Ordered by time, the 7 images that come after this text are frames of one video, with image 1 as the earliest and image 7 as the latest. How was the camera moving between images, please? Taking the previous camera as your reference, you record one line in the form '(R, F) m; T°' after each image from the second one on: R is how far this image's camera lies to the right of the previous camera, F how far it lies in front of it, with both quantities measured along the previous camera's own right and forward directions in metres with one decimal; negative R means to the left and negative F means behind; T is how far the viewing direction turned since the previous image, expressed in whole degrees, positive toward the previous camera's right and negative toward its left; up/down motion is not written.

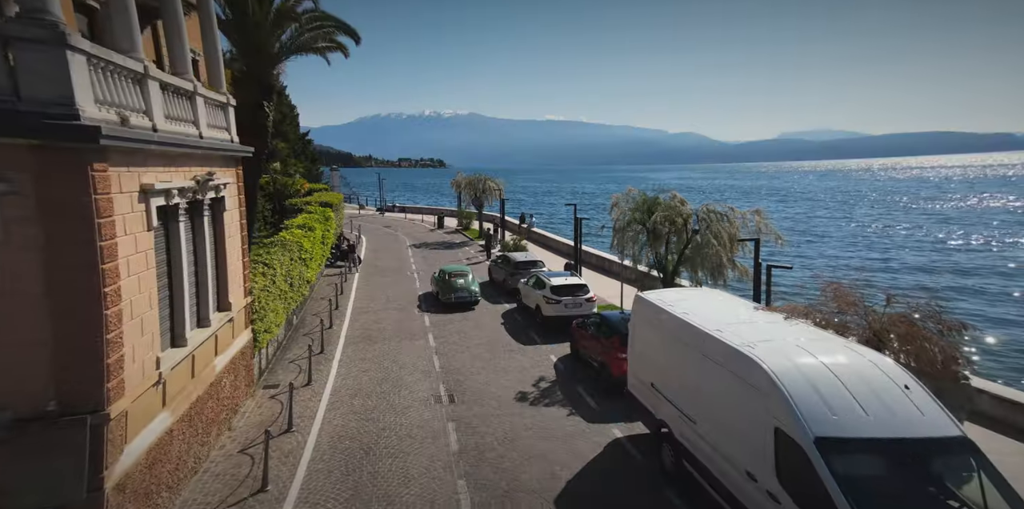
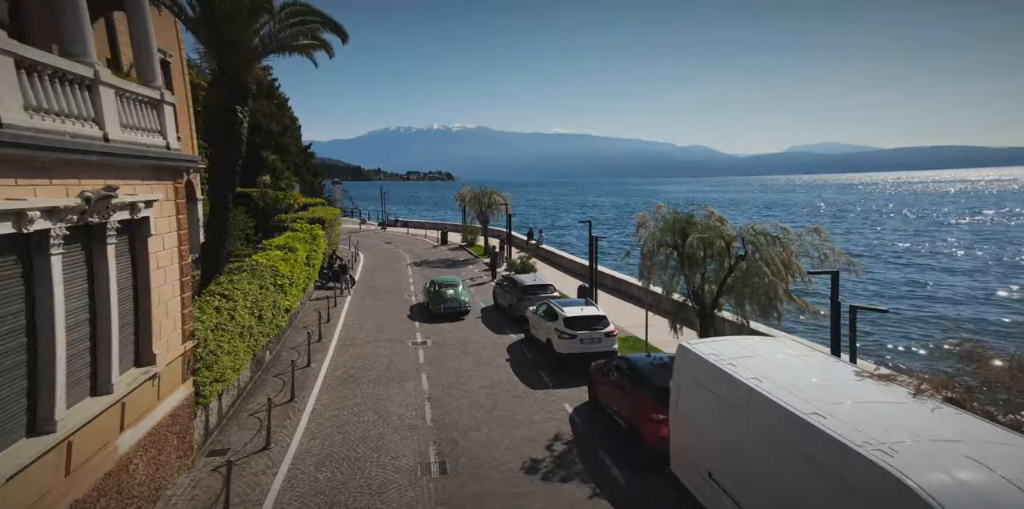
(0.0, +2.2) m; -1°
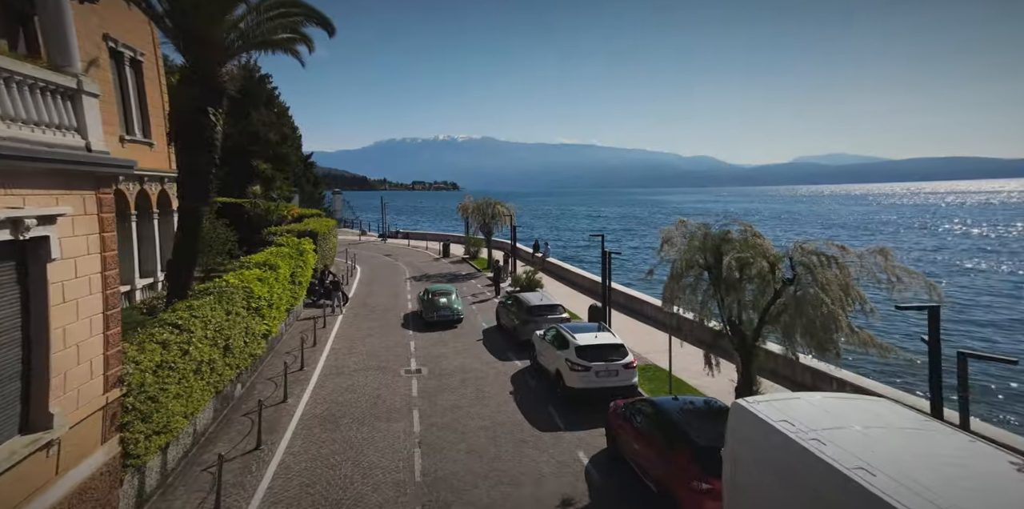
(0.0, +1.7) m; 0°
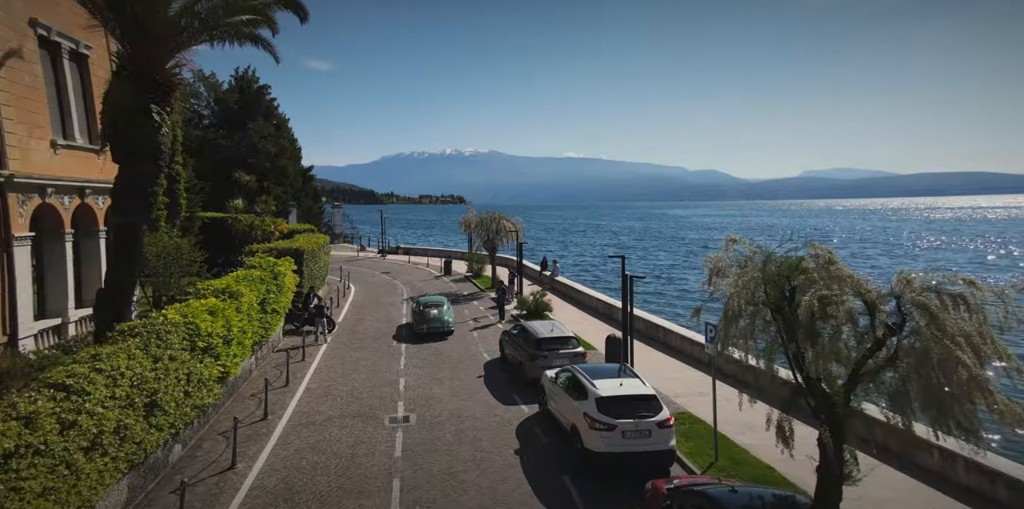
(0.0, +2.4) m; -1°
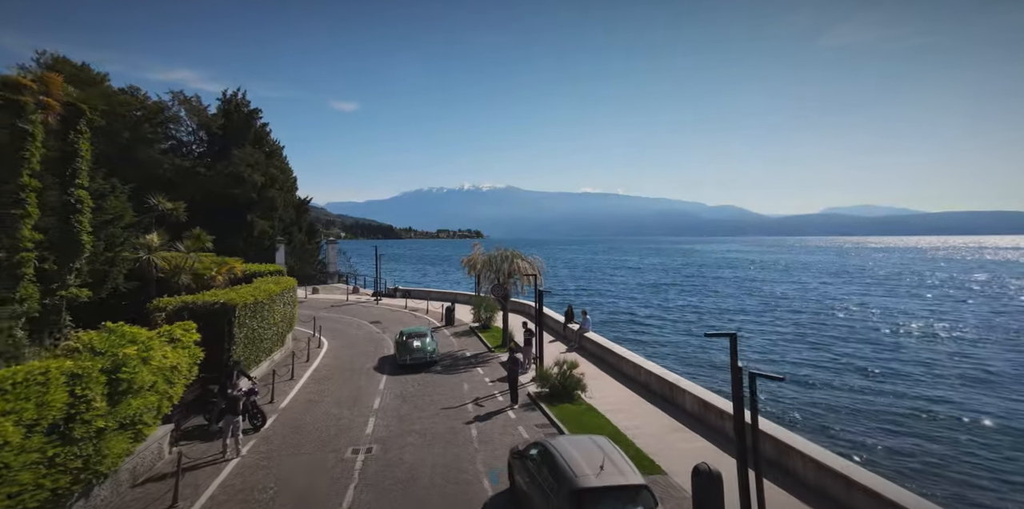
(0.0, +7.0) m; -2°
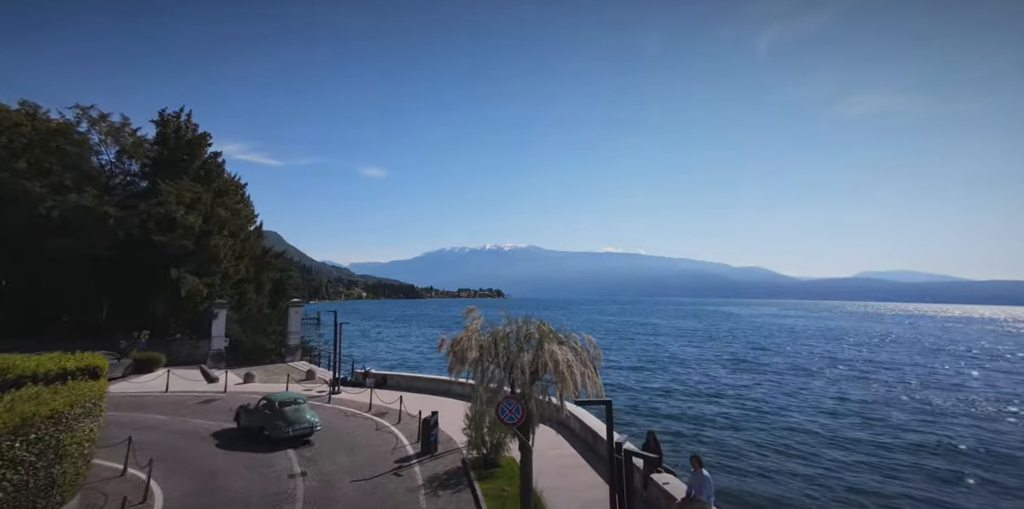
(-0.2, +13.6) m; -2°
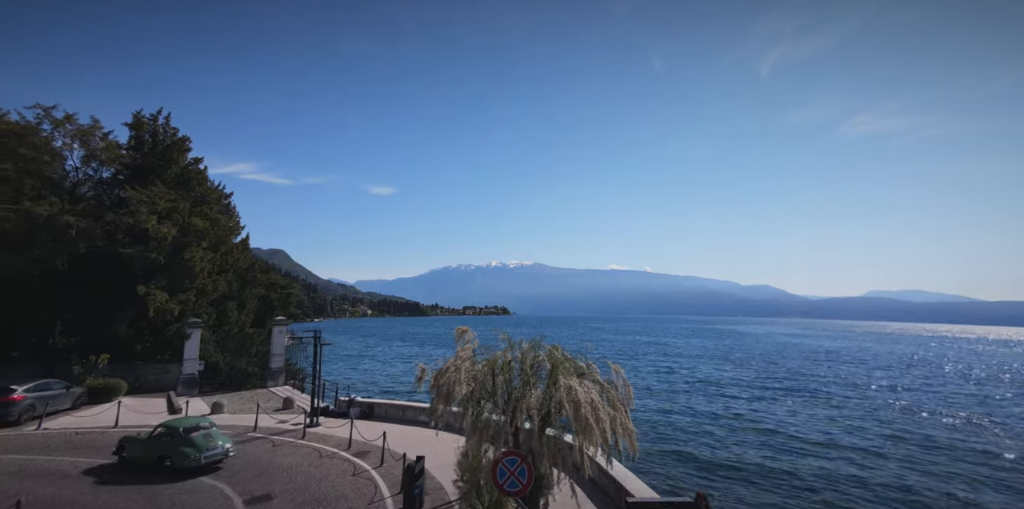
(+0.1, +3.5) m; -1°
